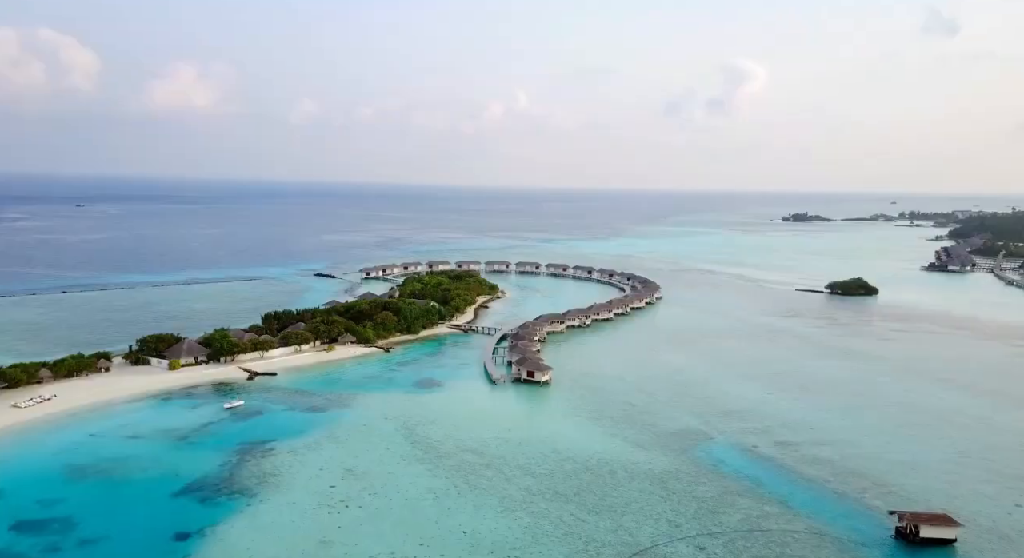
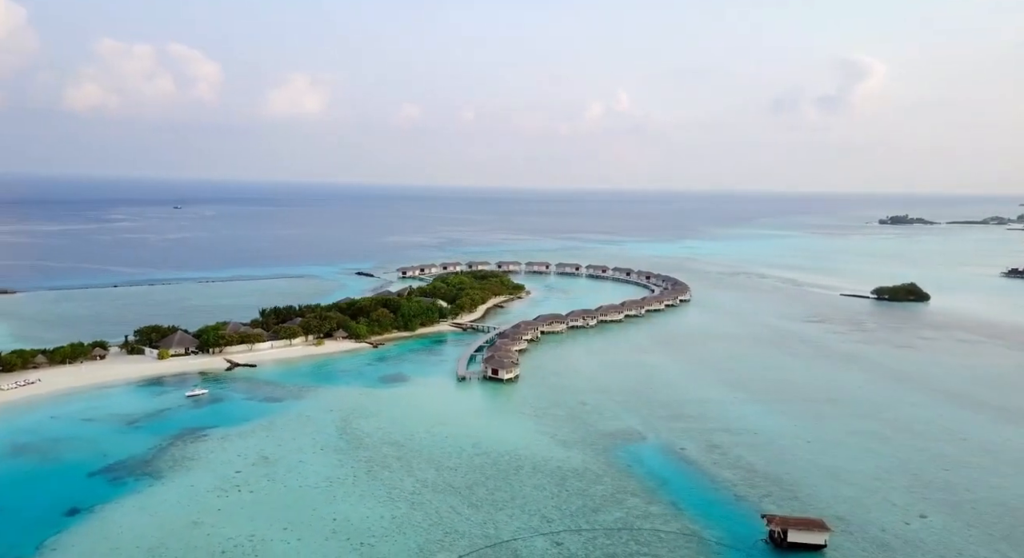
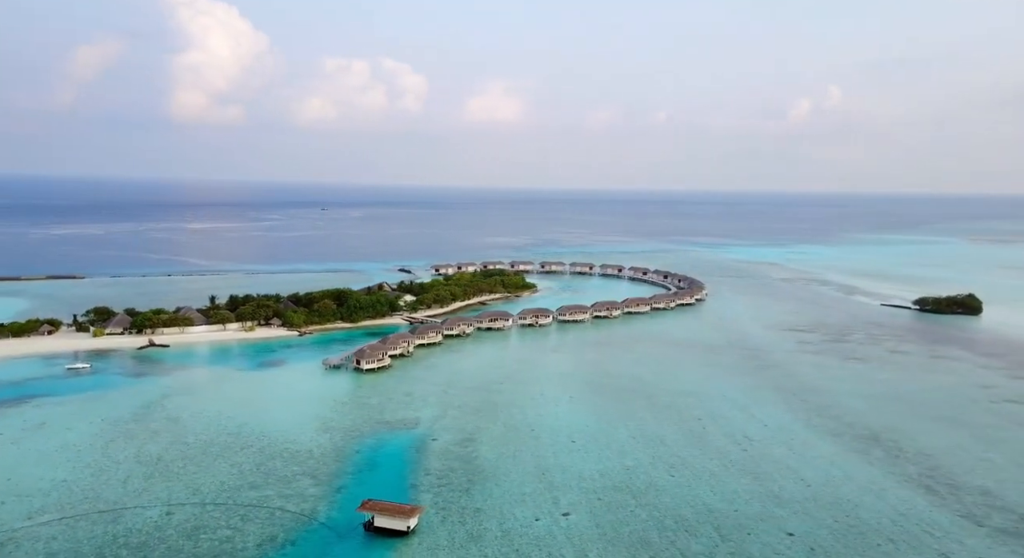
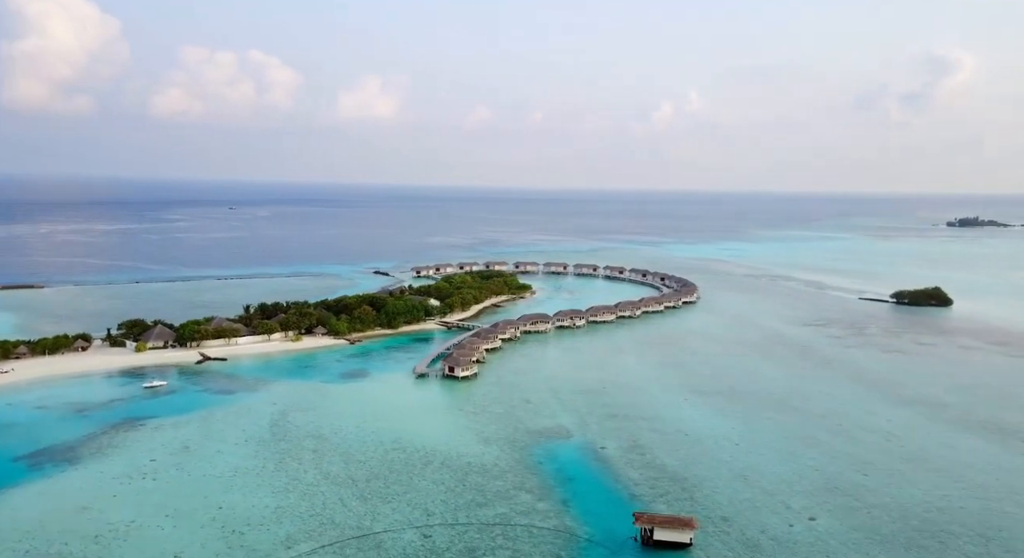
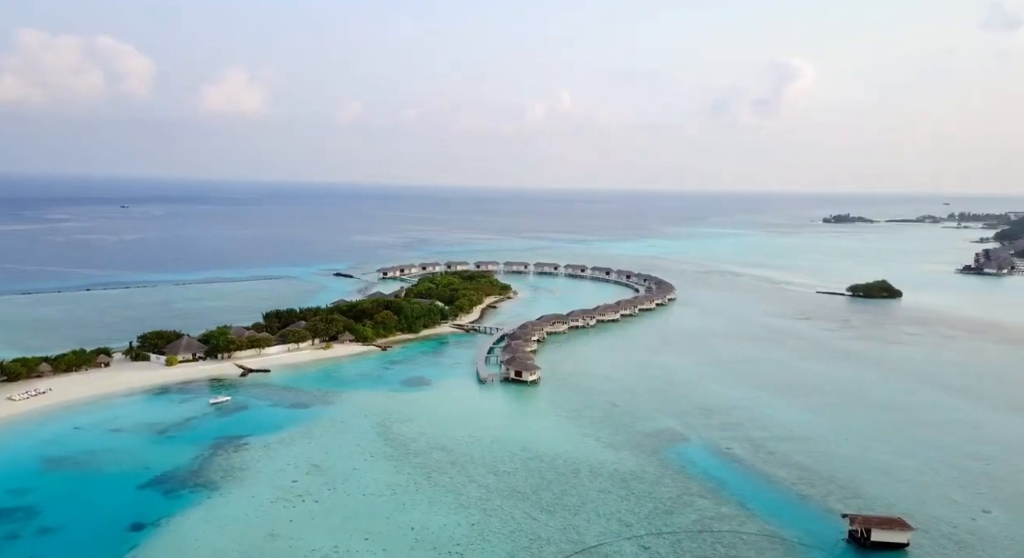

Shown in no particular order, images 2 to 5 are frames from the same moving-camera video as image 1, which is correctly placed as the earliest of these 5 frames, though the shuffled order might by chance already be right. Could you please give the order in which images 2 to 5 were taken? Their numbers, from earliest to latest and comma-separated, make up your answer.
5, 2, 4, 3
